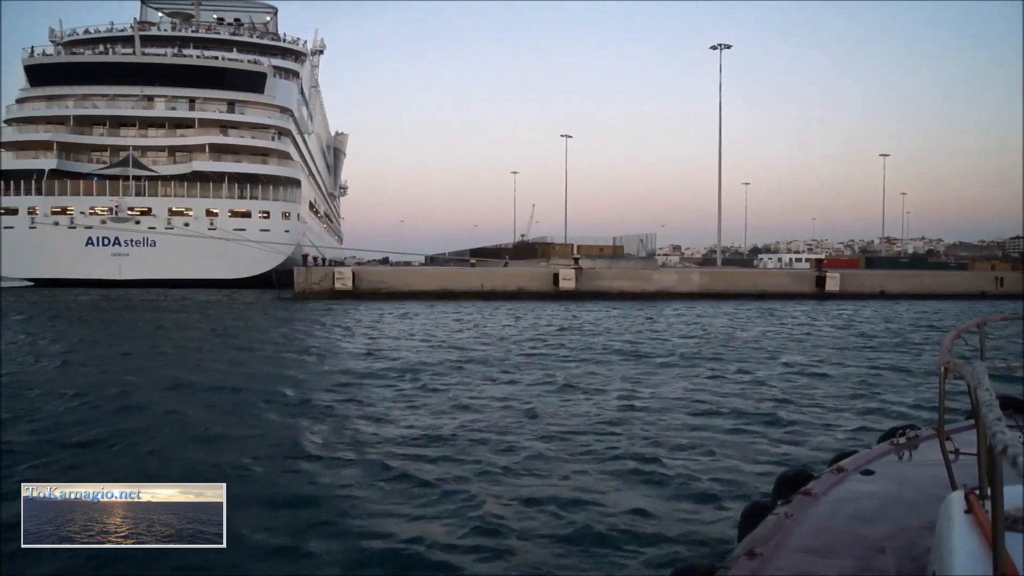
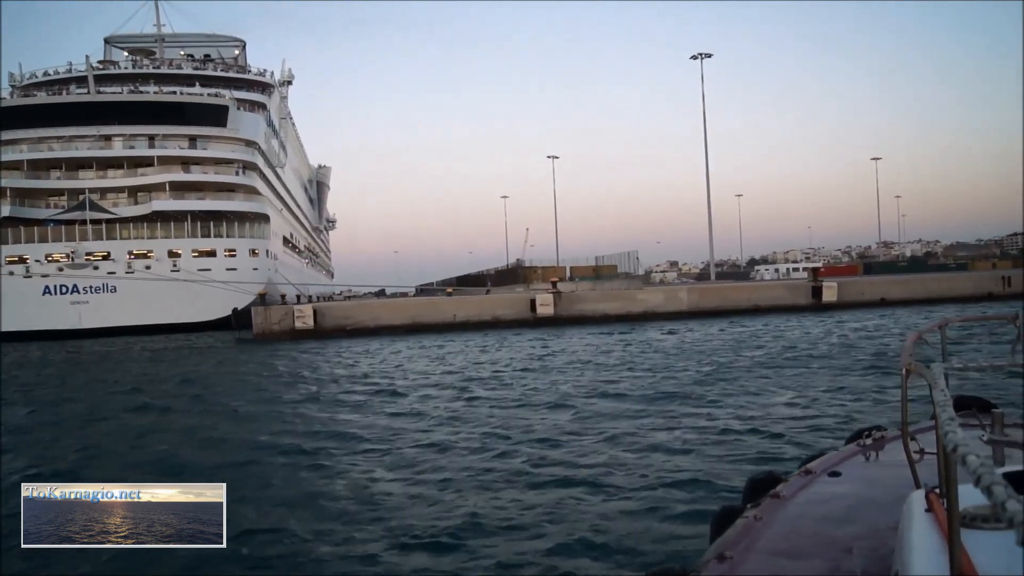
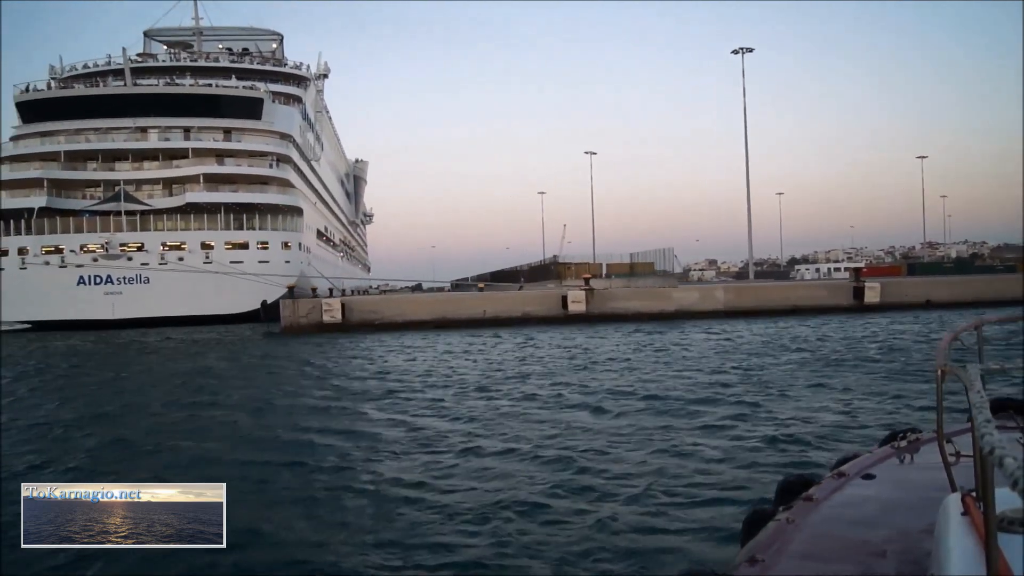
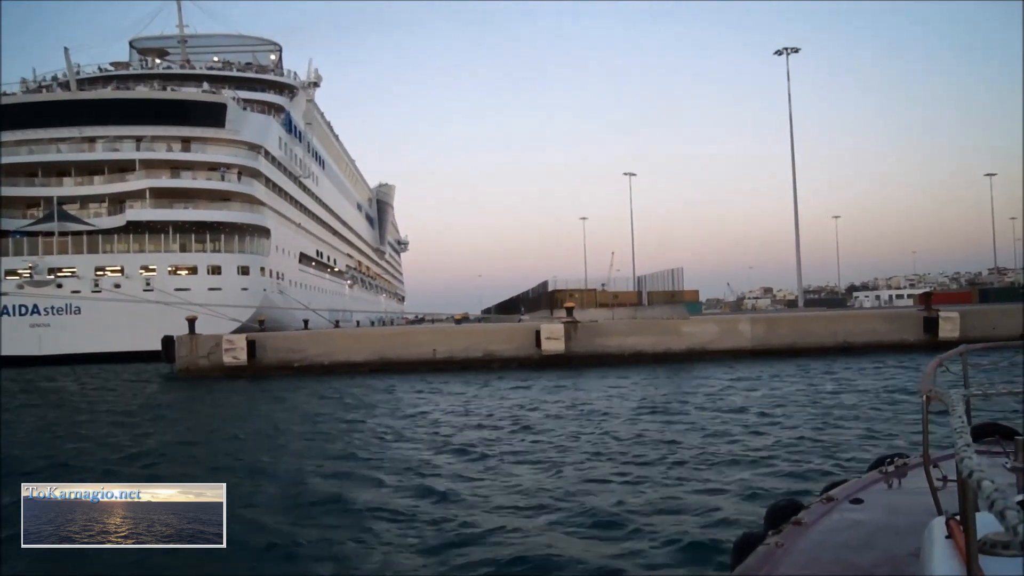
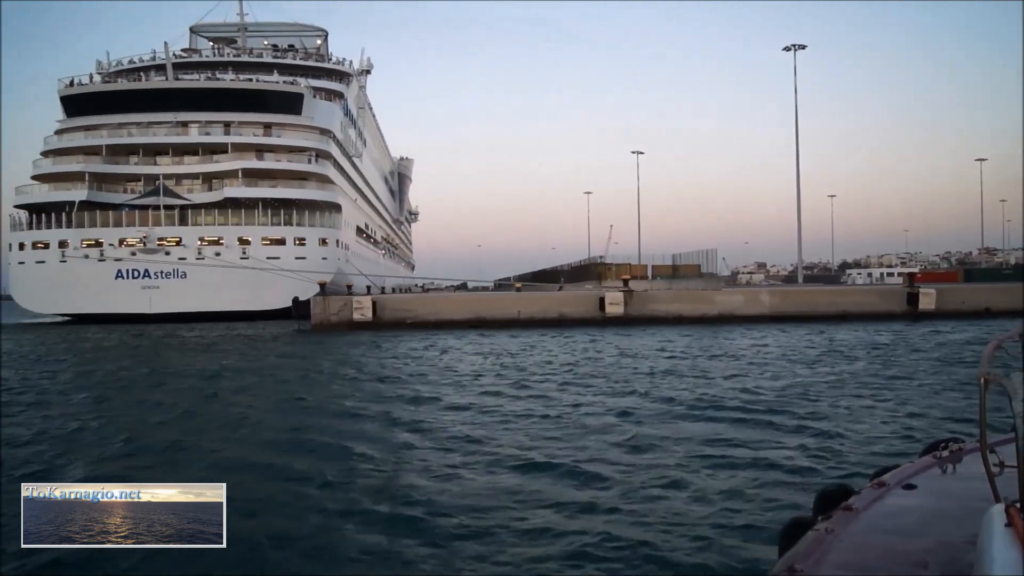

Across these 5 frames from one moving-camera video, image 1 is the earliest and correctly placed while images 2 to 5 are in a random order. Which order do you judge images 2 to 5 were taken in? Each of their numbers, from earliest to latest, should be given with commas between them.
2, 3, 5, 4
